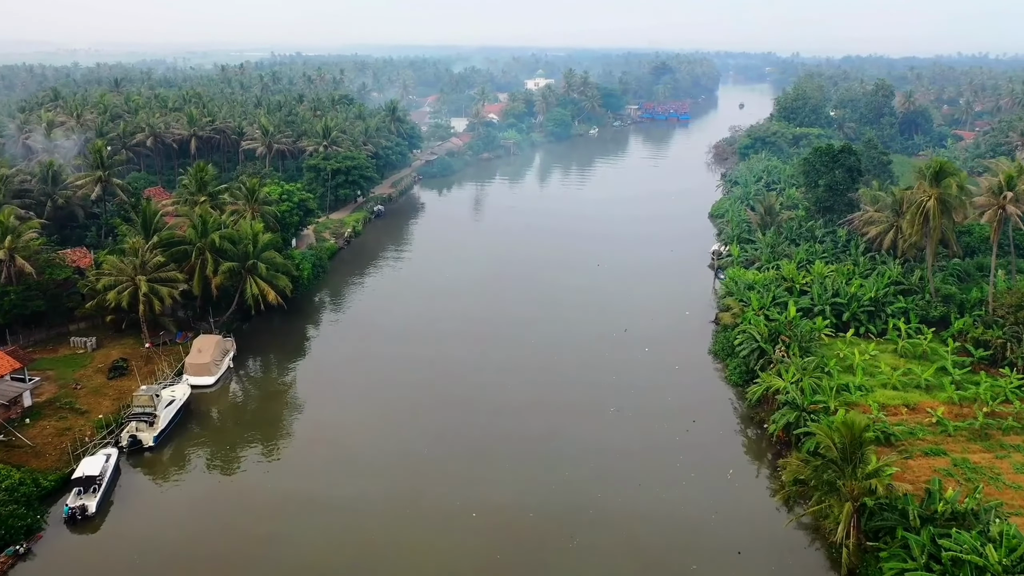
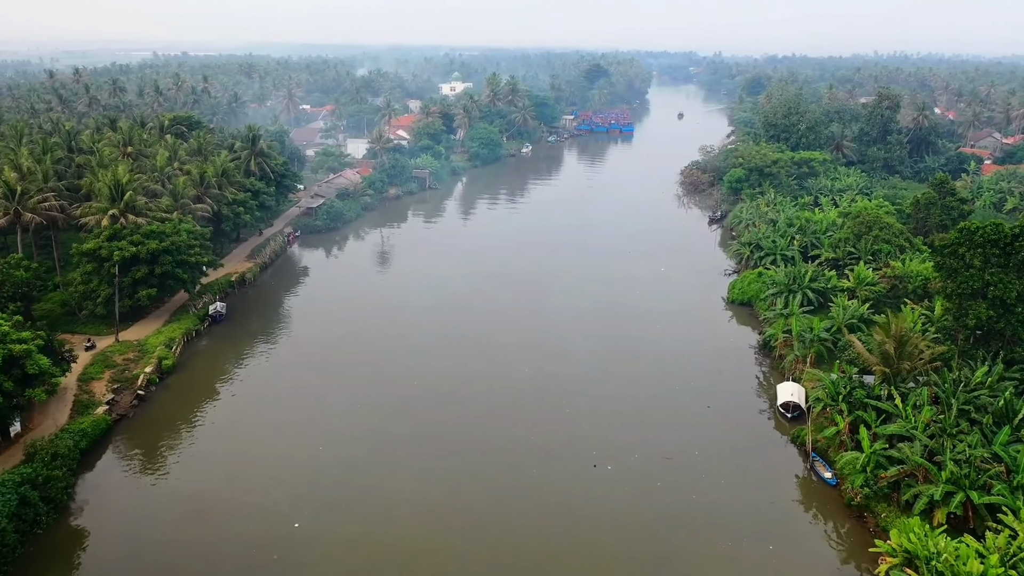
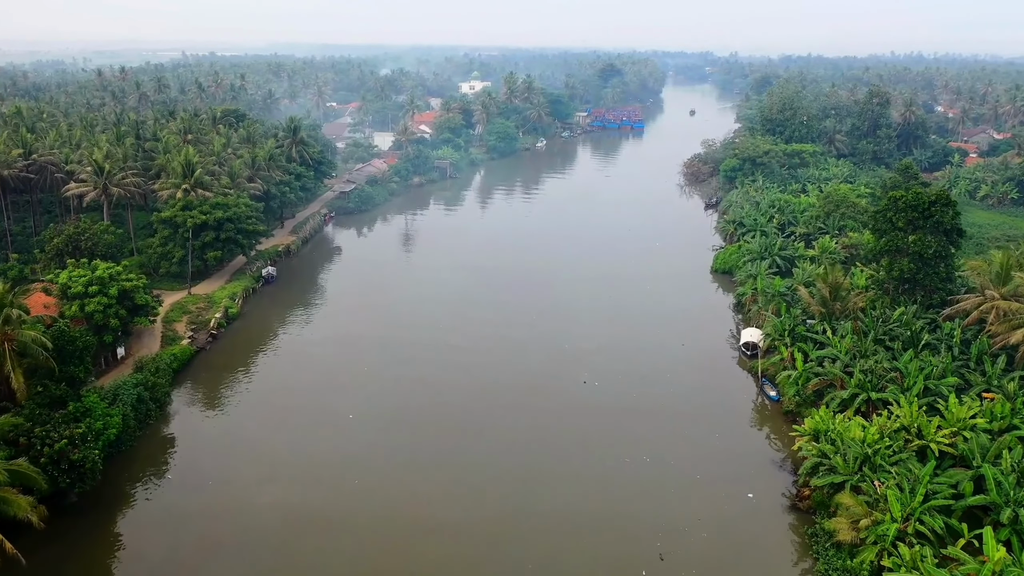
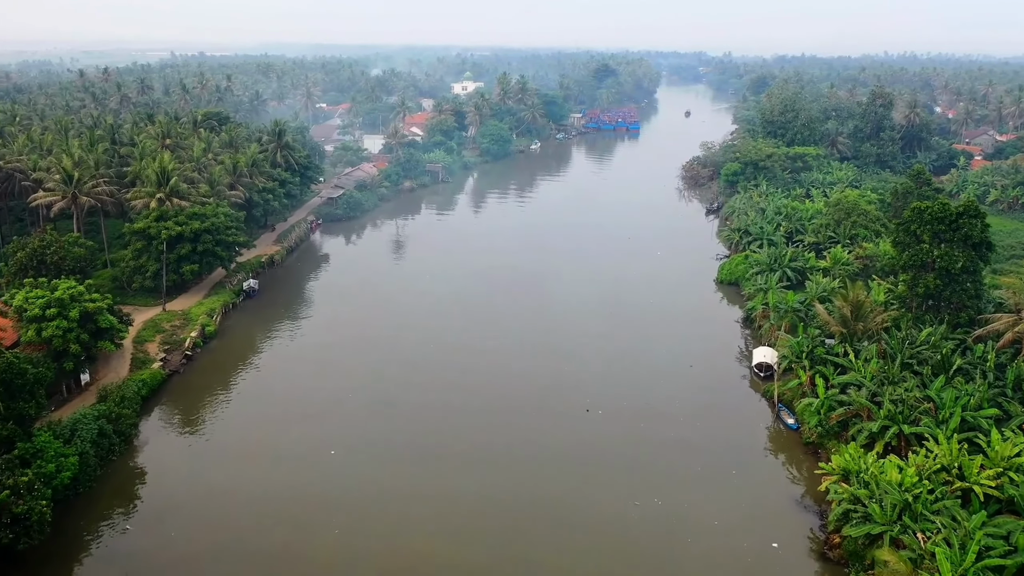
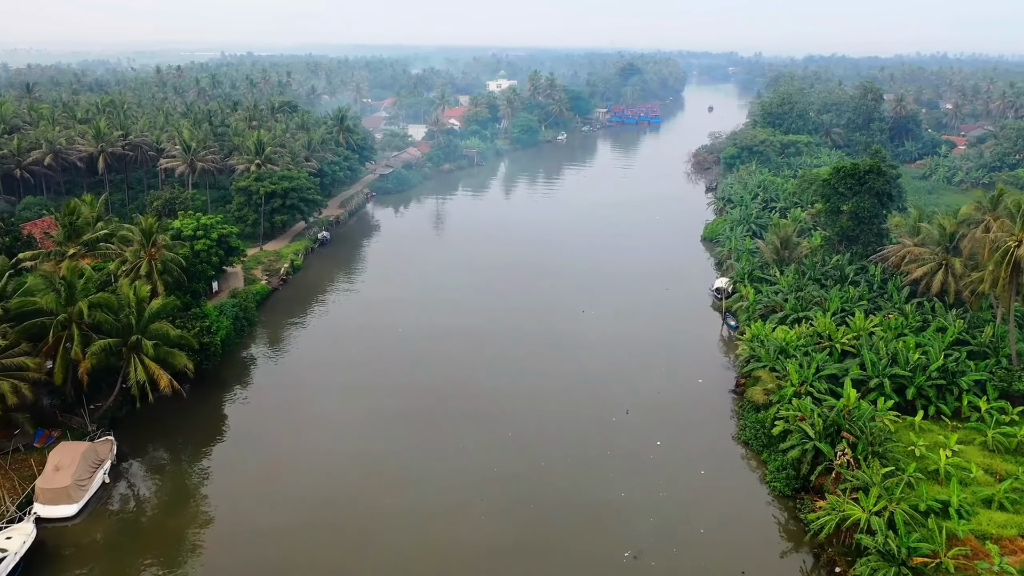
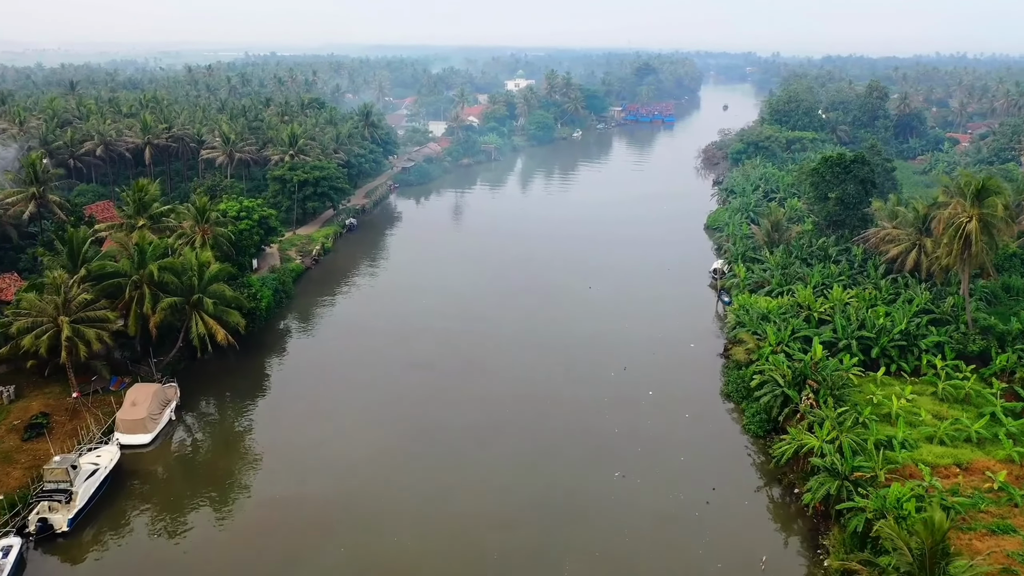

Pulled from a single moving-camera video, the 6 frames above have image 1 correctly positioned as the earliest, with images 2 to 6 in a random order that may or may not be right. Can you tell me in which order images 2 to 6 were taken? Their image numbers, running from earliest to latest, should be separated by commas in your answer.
6, 5, 3, 4, 2
